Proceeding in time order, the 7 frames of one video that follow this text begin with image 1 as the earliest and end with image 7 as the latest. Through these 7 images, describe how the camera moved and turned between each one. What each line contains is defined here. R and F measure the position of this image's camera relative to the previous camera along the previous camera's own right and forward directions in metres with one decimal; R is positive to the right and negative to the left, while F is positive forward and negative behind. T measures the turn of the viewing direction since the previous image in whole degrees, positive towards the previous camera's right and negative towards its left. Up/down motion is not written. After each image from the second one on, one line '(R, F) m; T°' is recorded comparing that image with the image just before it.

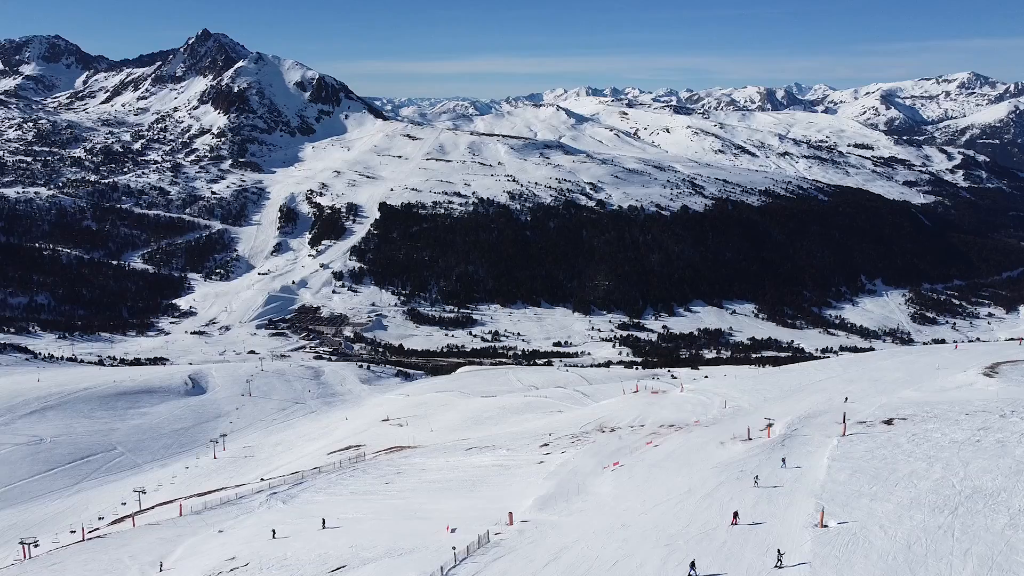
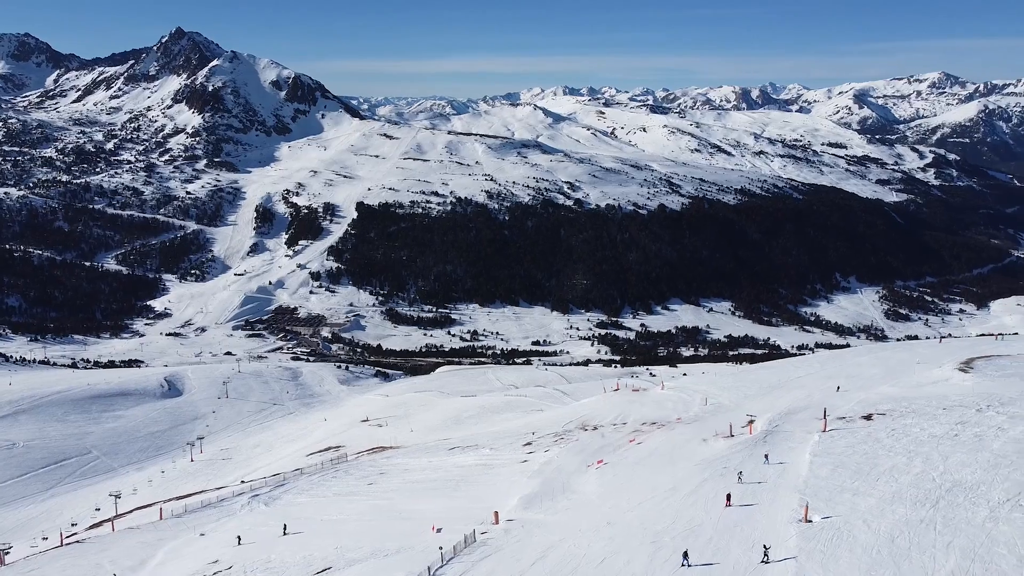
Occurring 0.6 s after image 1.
(-0.1, +0.1) m; +2°
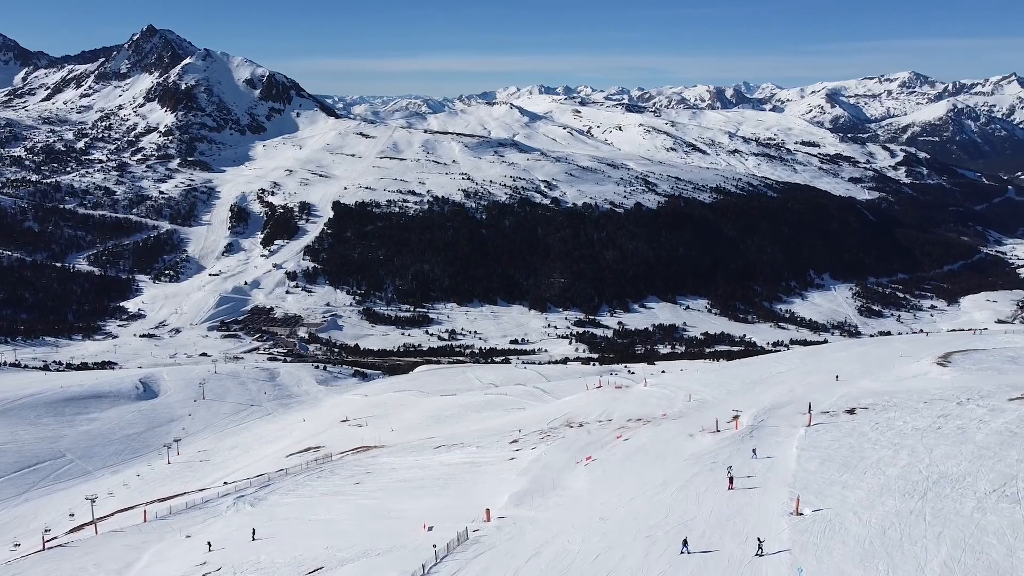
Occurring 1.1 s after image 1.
(-0.2, +0.1) m; +2°
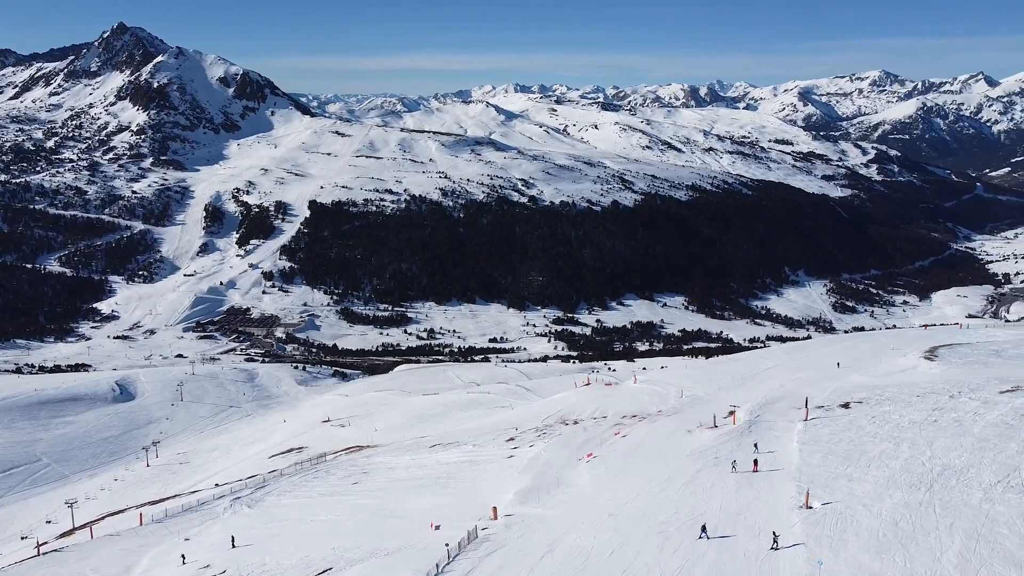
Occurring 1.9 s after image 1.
(-0.5, +0.1) m; +1°
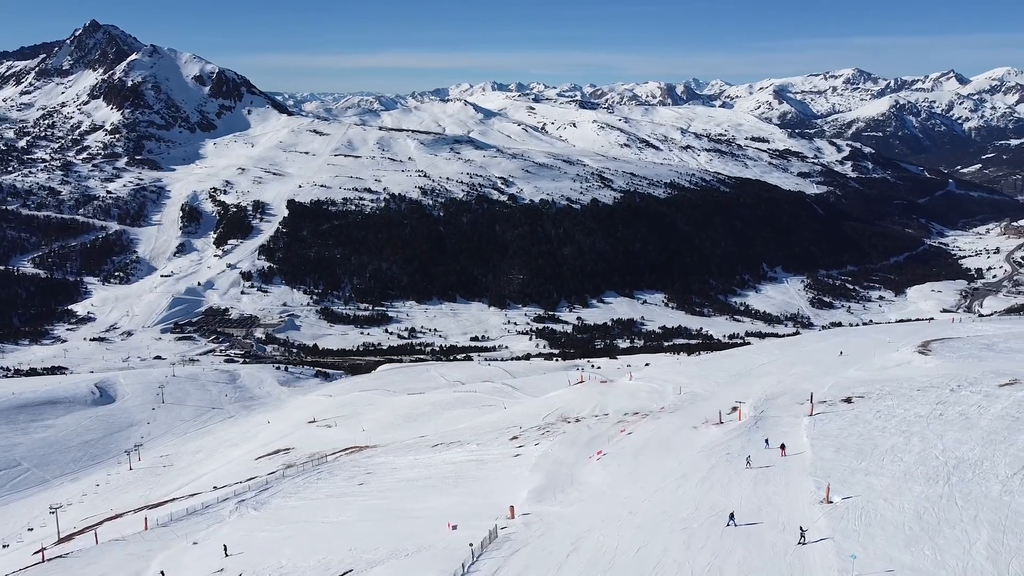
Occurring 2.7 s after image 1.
(-0.7, 0.0) m; +1°
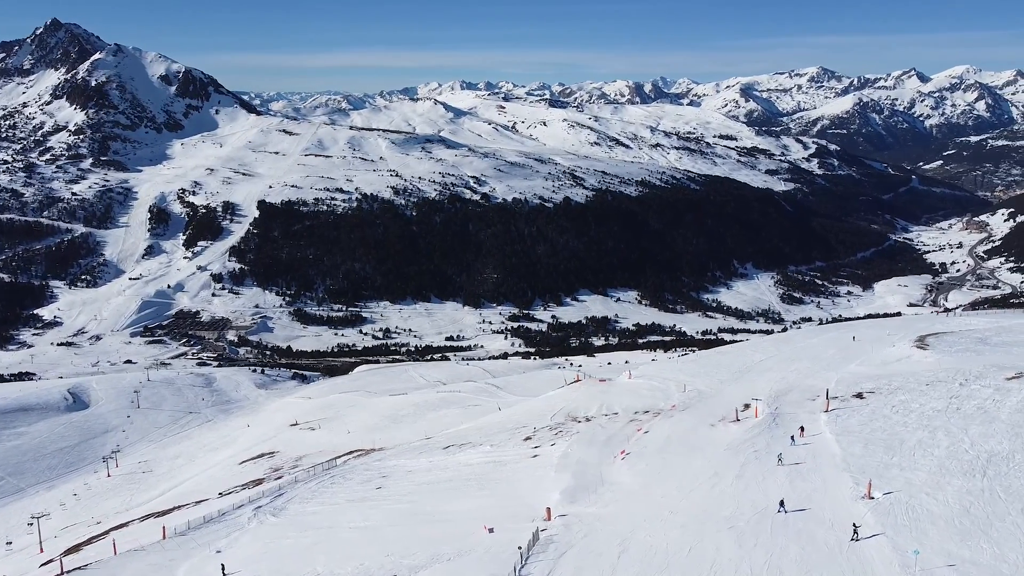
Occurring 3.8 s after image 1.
(-1.2, 0.0) m; +1°
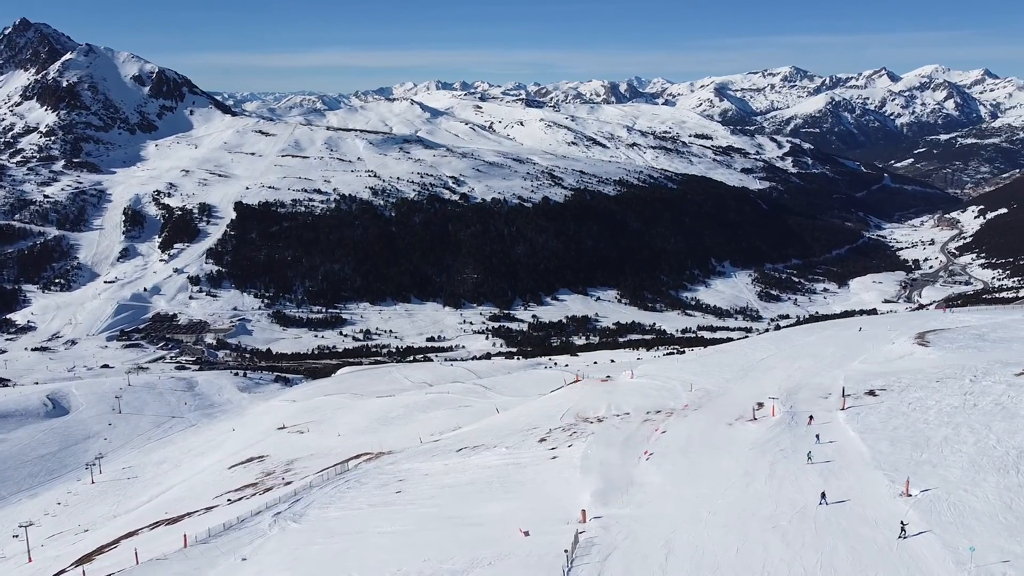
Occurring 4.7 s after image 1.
(-1.1, 0.0) m; +1°
